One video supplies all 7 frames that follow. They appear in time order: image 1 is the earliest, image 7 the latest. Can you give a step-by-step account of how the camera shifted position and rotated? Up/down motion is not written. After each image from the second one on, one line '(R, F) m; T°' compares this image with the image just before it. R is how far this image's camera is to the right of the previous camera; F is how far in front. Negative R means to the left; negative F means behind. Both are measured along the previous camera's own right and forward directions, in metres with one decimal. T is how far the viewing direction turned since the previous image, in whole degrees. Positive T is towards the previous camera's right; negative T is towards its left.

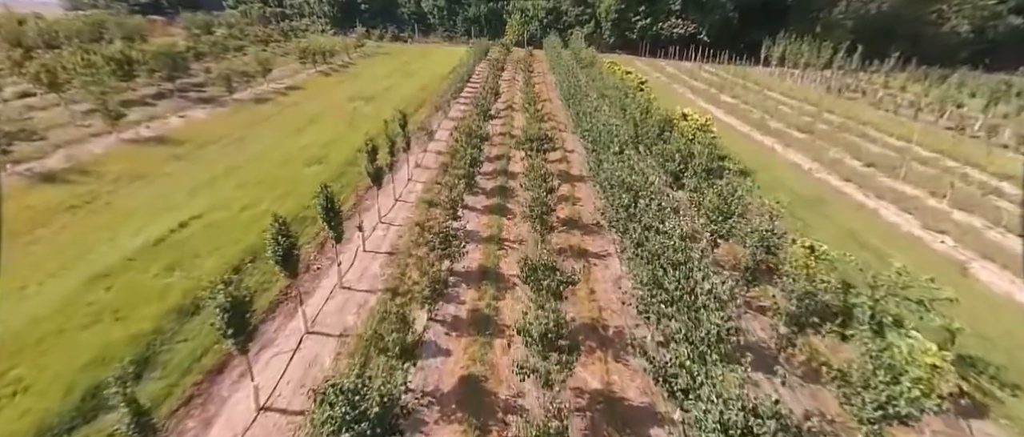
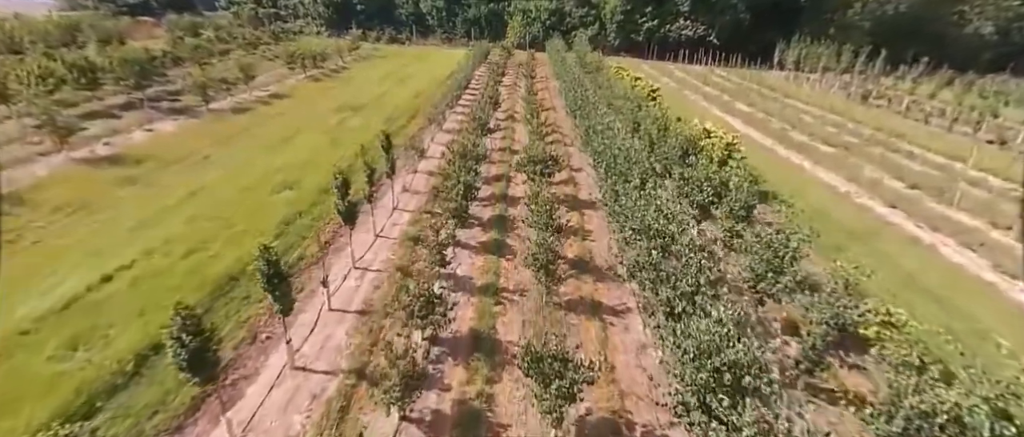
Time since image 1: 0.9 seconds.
(+0.1, +2.6) m; 0°
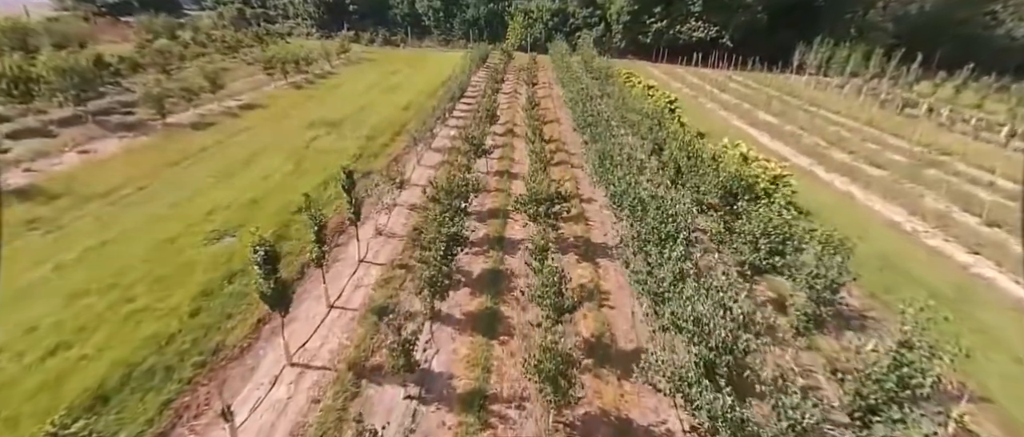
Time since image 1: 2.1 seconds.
(+0.2, +3.7) m; 0°
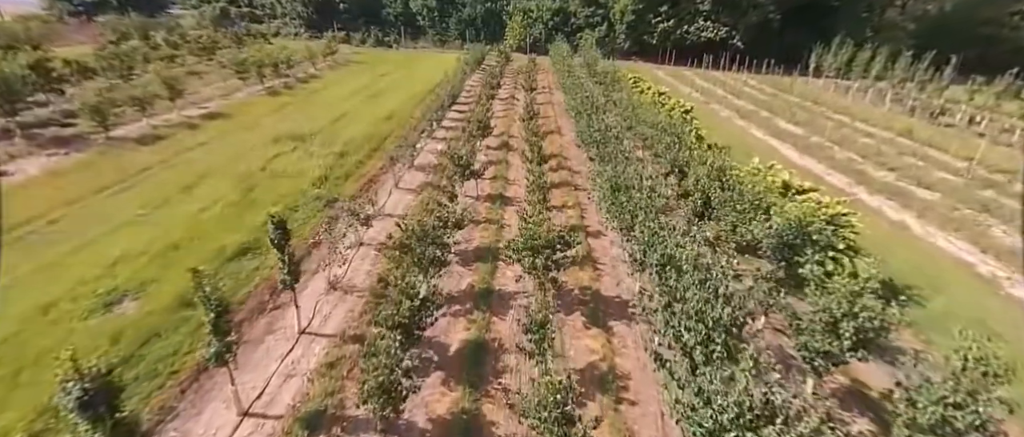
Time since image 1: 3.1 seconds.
(+0.3, +3.3) m; 0°
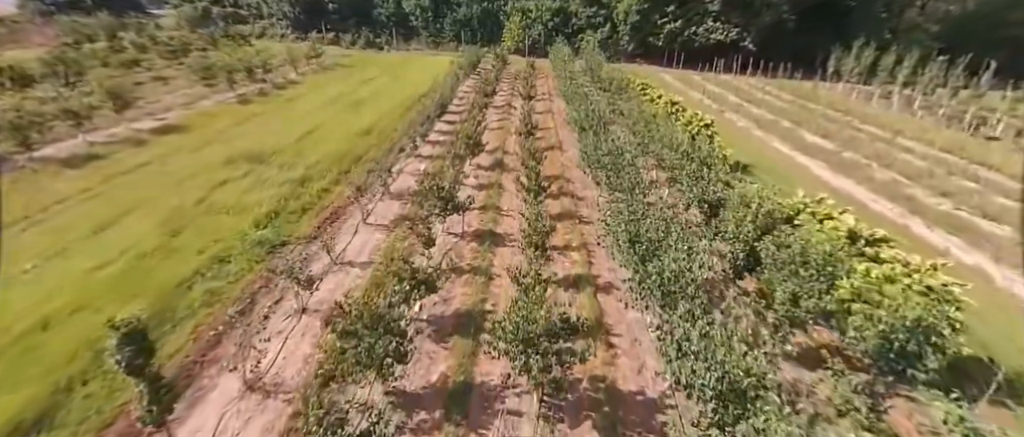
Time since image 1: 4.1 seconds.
(+0.3, +3.4) m; 0°
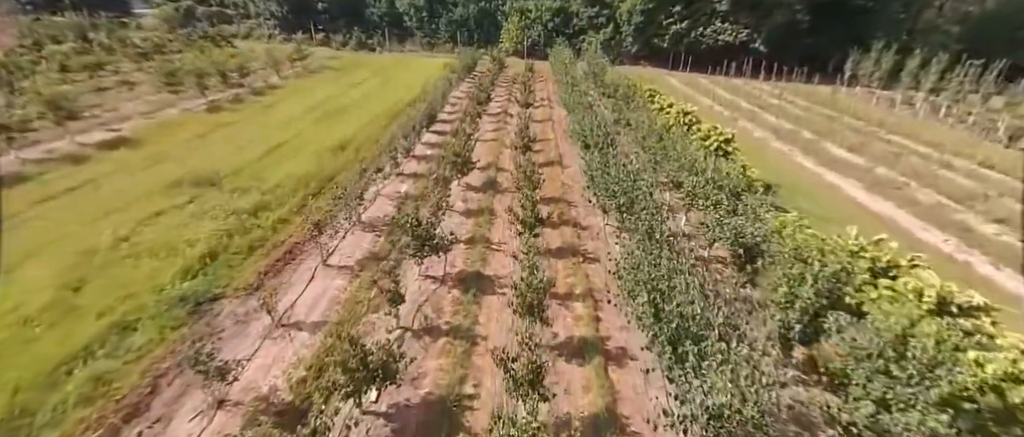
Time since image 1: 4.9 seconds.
(+0.3, +2.8) m; 0°
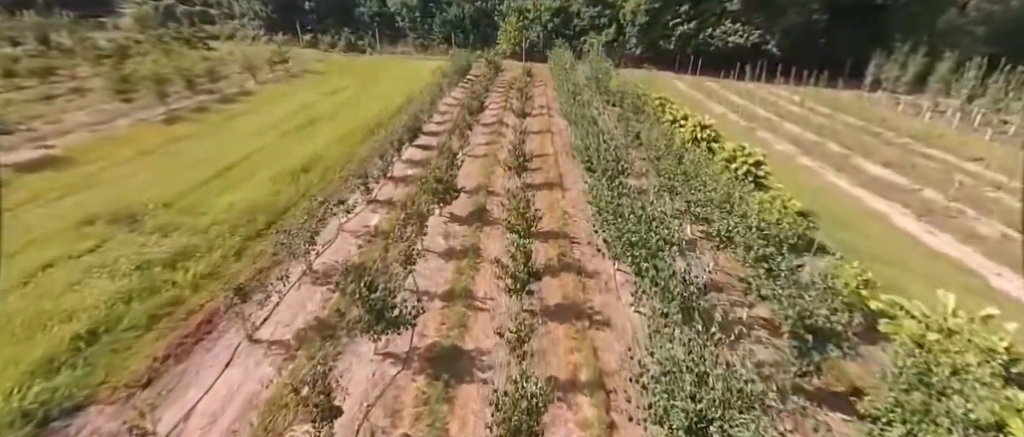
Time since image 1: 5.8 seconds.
(+0.4, +3.2) m; 0°
